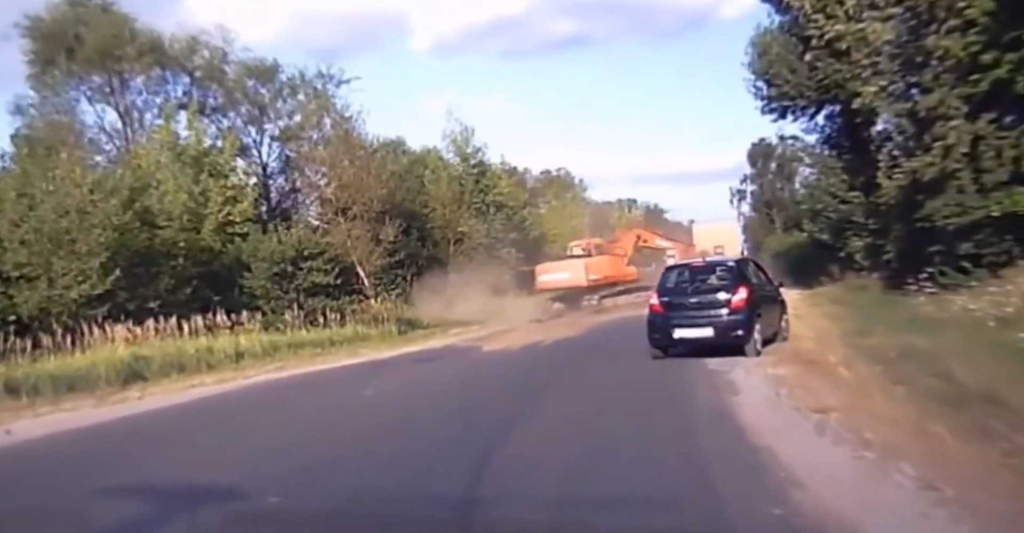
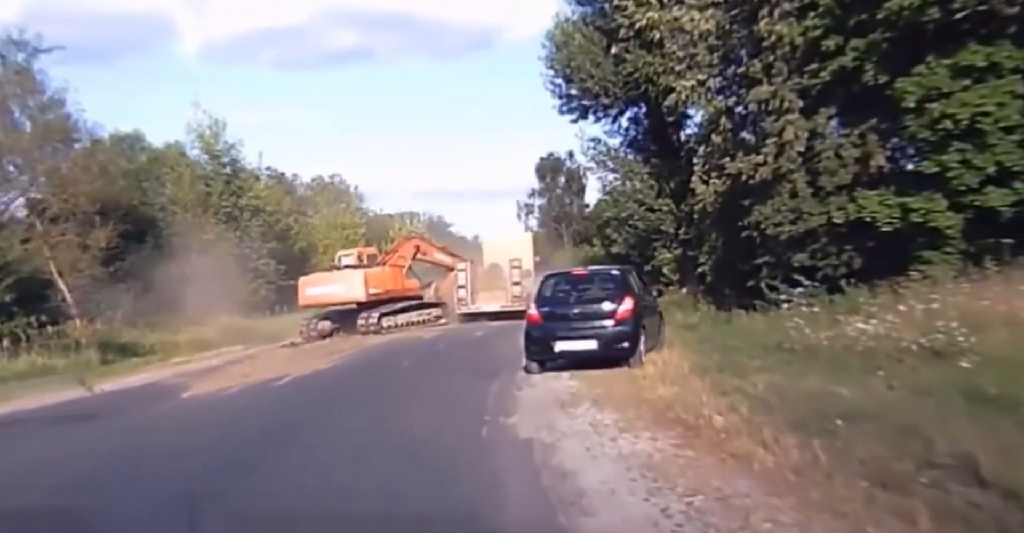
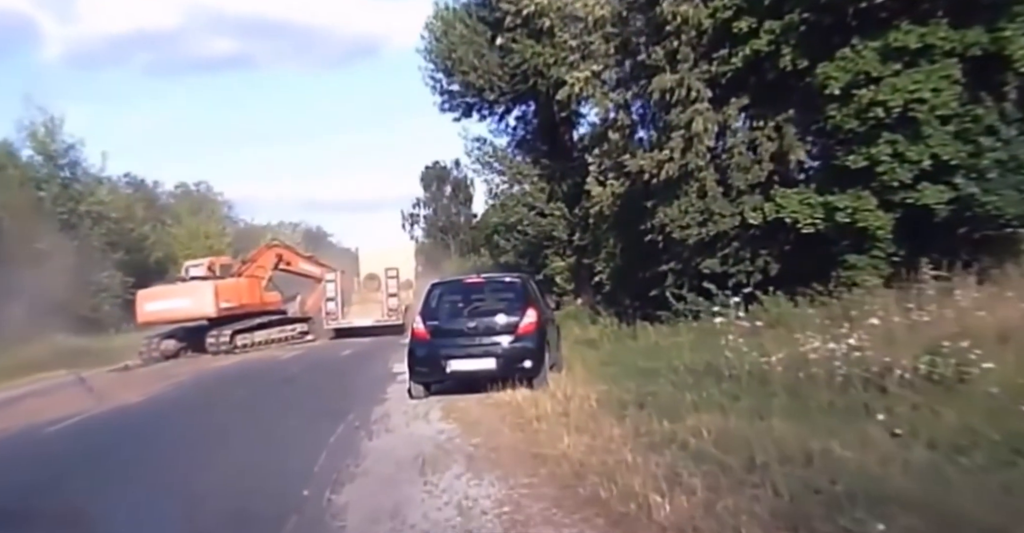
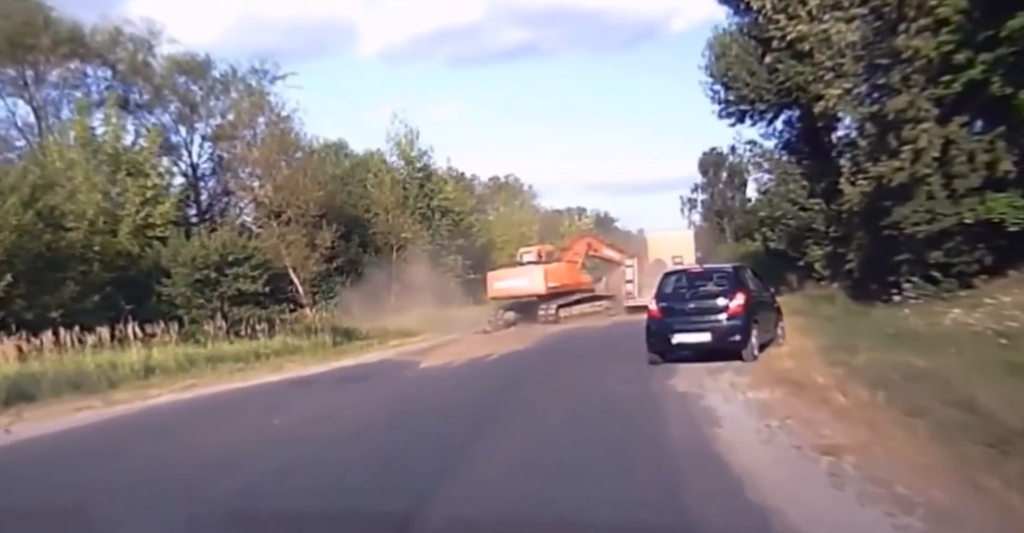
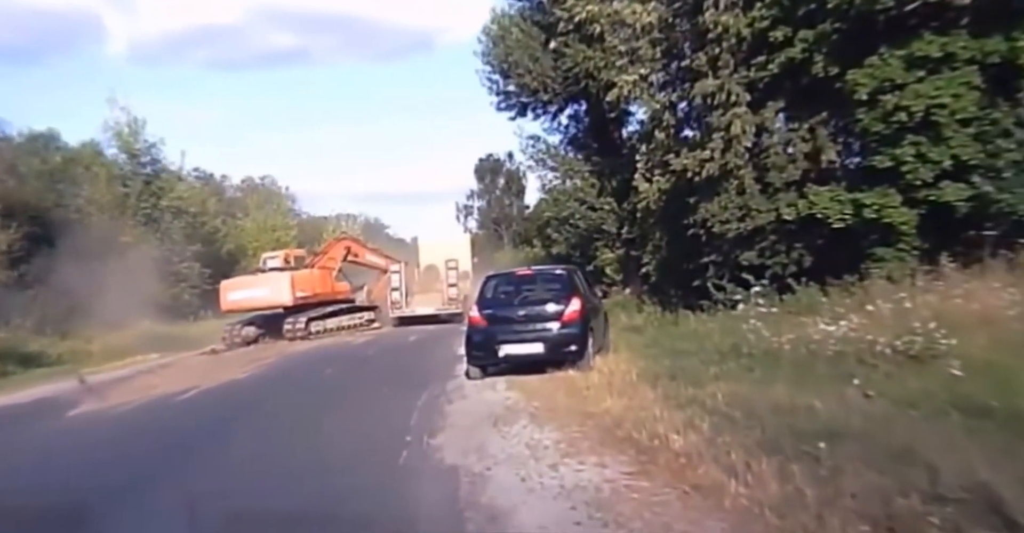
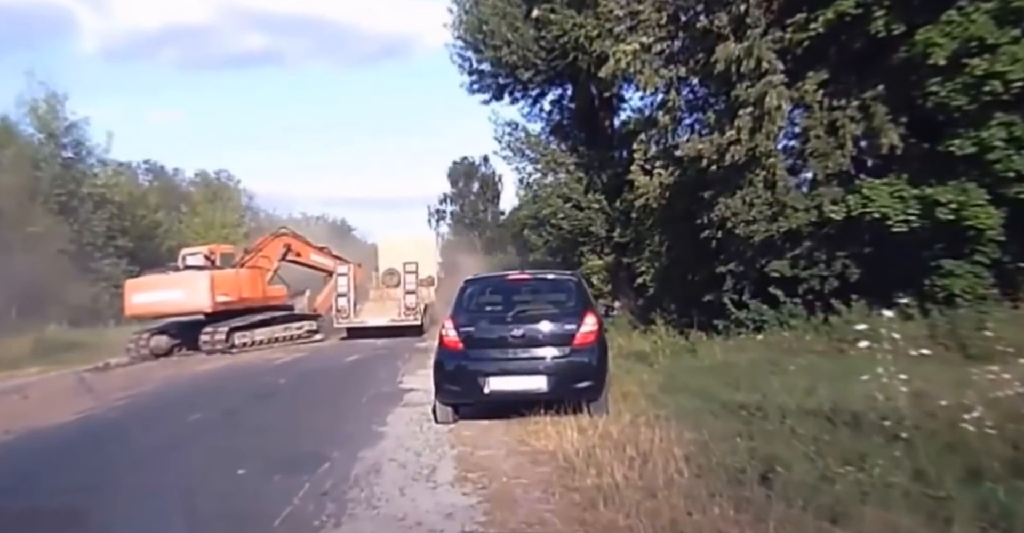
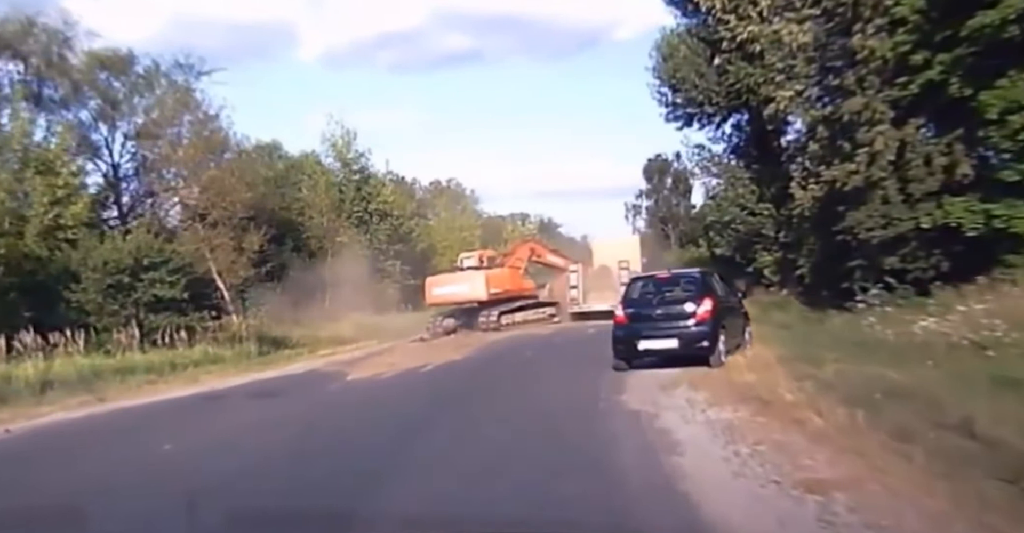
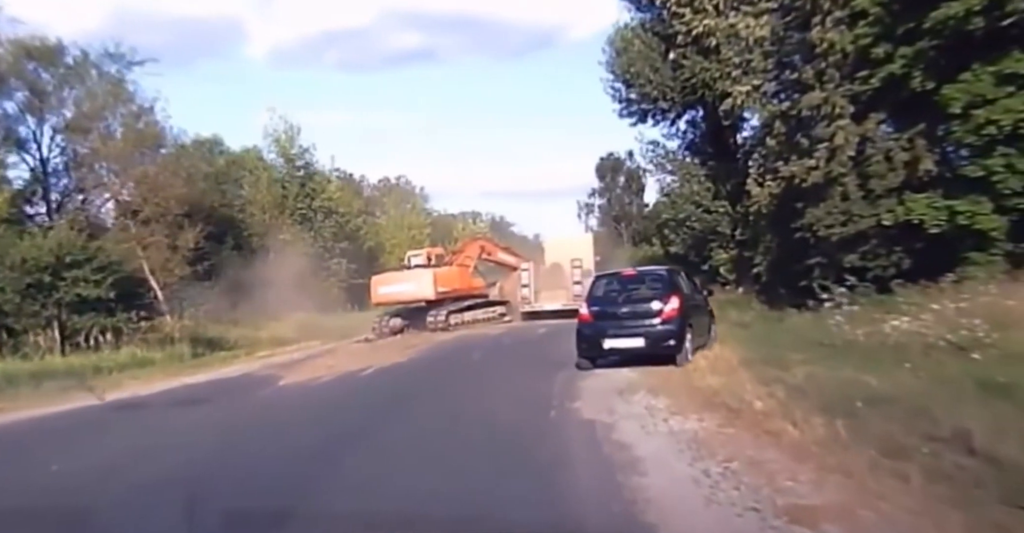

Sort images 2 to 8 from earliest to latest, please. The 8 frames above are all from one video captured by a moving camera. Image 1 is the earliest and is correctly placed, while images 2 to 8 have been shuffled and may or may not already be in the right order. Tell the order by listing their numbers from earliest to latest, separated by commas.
4, 7, 8, 2, 5, 3, 6
